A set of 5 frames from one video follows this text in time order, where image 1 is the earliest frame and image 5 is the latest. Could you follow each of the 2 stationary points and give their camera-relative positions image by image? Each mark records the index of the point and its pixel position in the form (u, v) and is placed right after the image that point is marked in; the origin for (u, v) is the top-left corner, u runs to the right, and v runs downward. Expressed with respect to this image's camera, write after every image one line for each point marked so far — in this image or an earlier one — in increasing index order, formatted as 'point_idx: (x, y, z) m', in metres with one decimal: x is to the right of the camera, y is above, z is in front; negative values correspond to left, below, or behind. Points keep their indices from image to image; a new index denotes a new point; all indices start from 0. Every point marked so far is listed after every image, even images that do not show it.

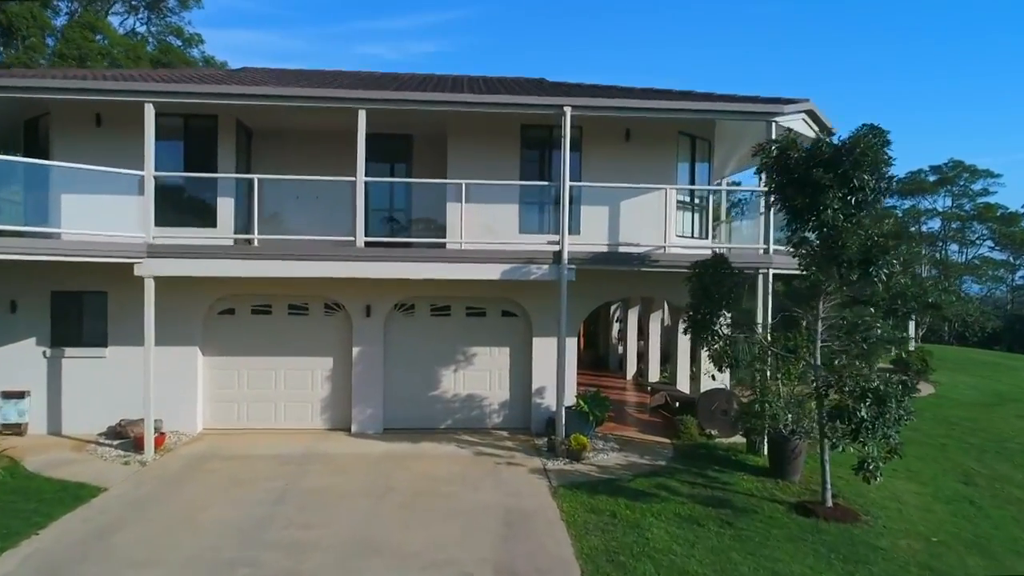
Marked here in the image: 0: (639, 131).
0: (+1.7, +2.1, +12.5) m
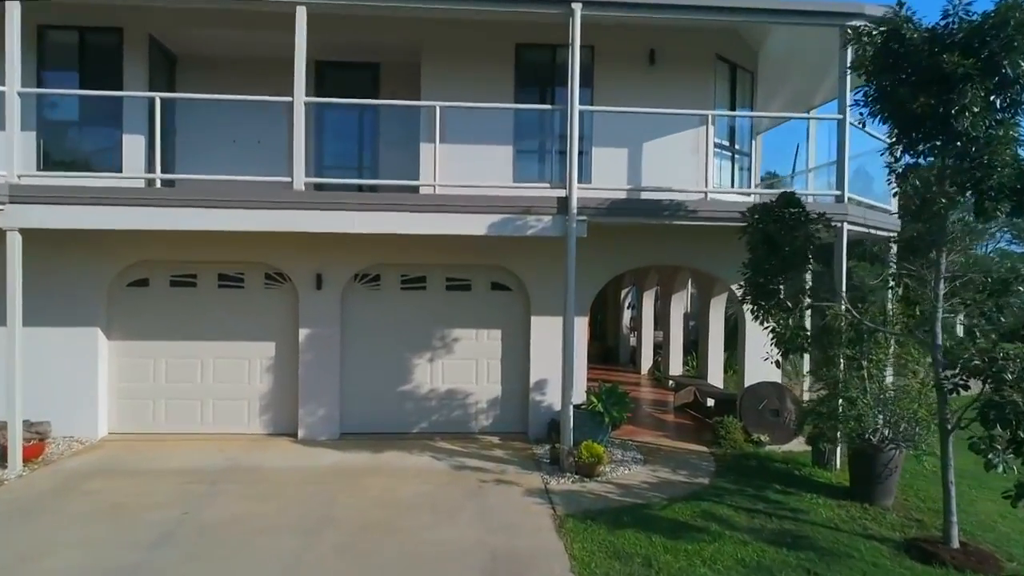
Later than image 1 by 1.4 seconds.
0: (+1.6, +2.4, +9.8) m
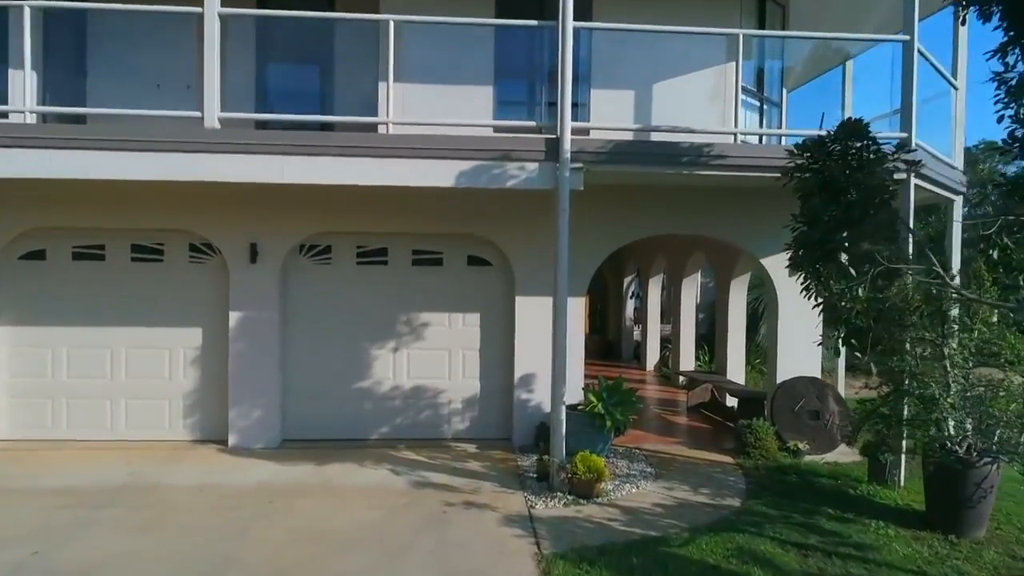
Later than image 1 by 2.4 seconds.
0: (+1.4, +2.6, +8.0) m
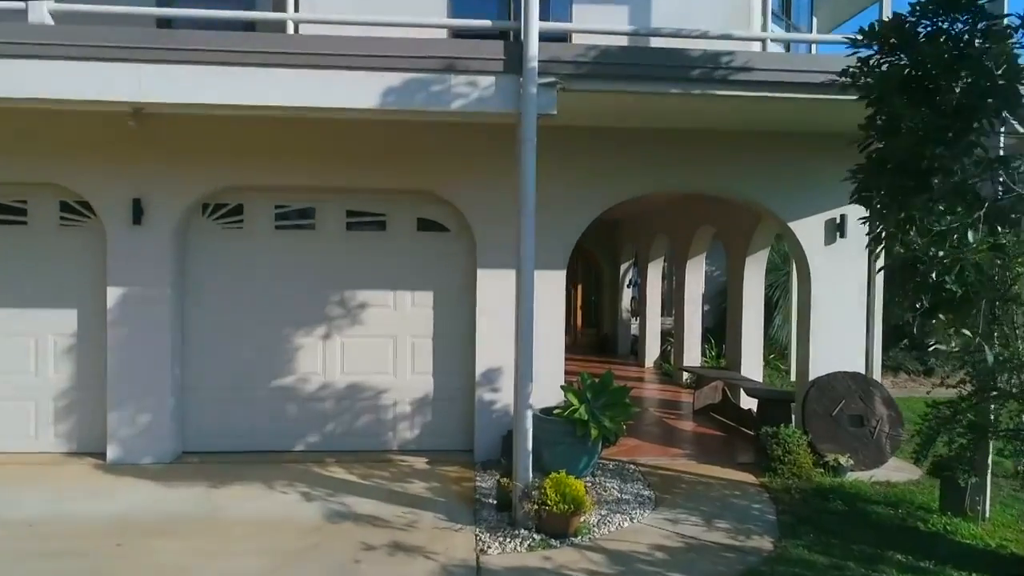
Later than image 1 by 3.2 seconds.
0: (+1.2, +2.8, +6.3) m
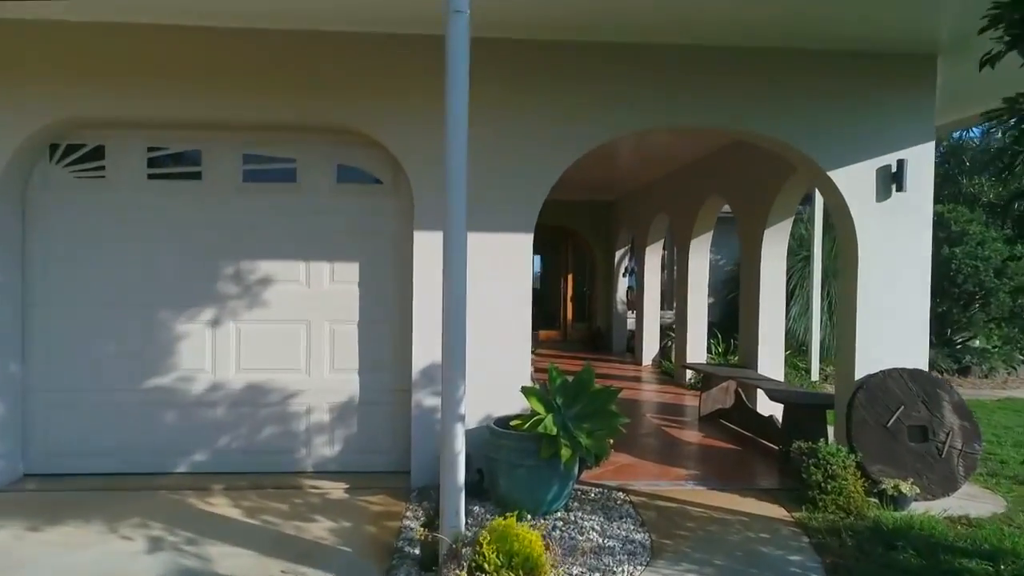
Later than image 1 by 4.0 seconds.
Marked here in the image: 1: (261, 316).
0: (+0.9, +3.0, +4.7) m
1: (-1.3, -0.1, +4.8) m
